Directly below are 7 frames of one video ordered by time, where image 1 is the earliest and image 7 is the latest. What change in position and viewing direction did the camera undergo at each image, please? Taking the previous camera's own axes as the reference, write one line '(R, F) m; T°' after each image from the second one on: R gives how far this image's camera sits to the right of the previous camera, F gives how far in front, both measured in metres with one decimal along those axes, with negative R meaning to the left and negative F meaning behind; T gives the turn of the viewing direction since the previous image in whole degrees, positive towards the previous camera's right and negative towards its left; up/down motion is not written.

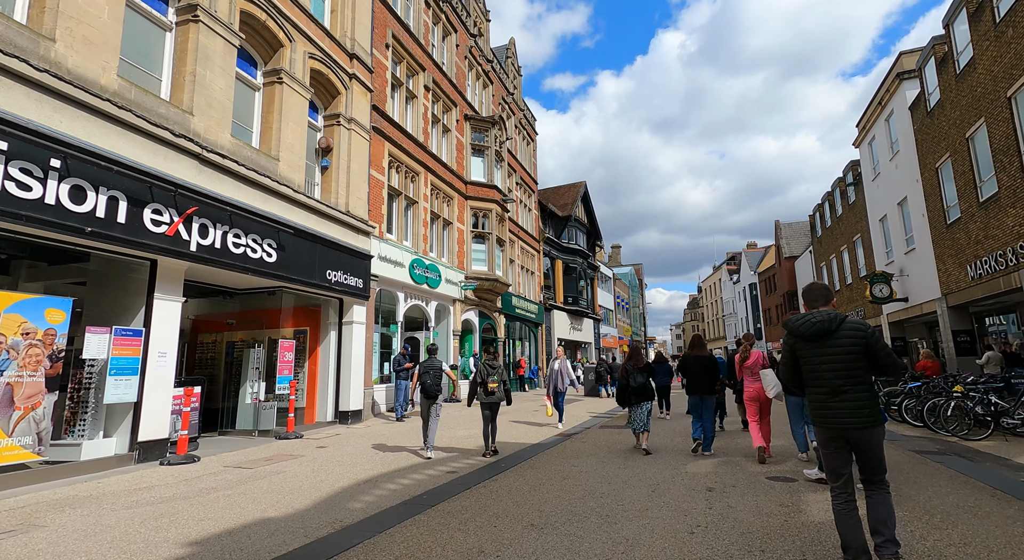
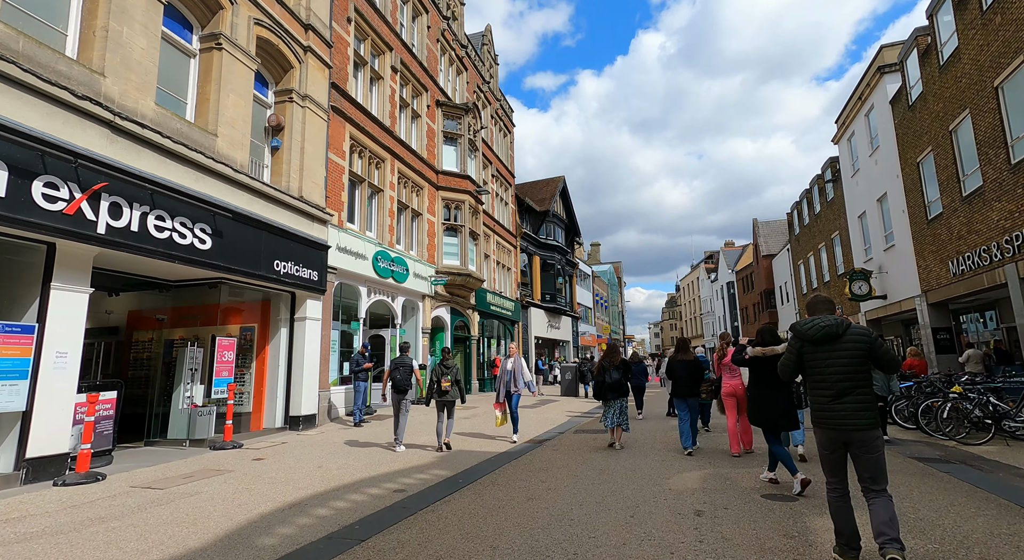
(+0.2, +0.9) m; +2°
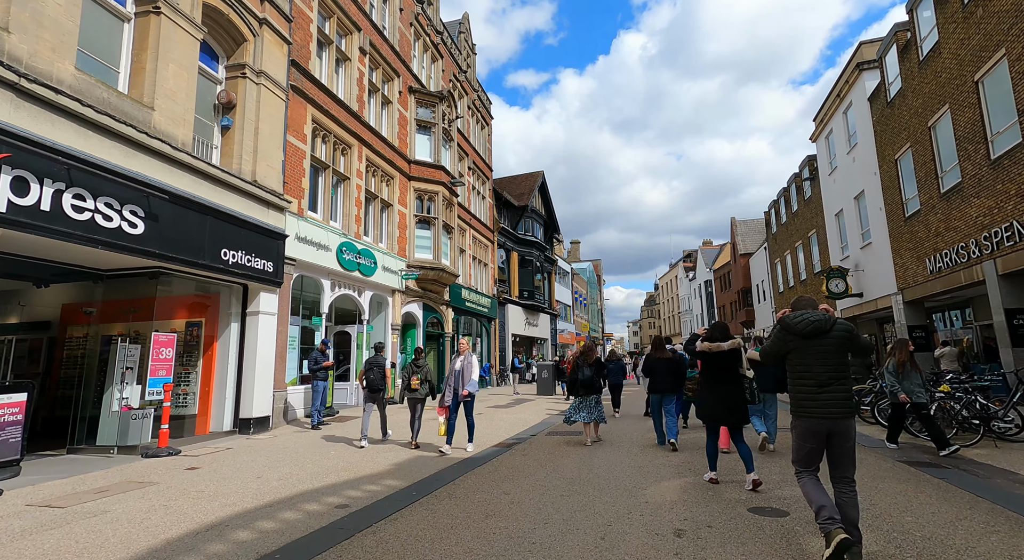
(+0.2, +0.6) m; +2°
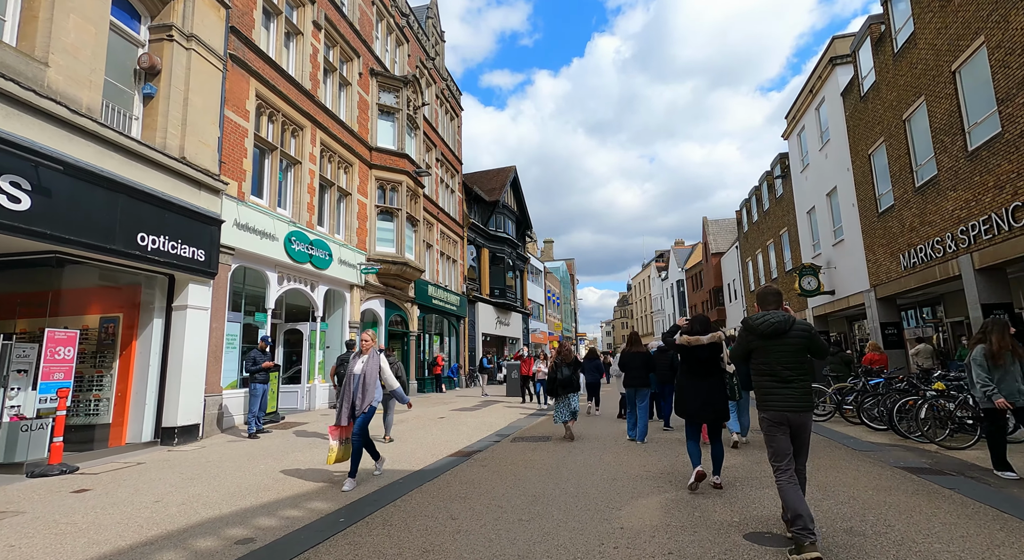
(+0.2, +0.9) m; +3°
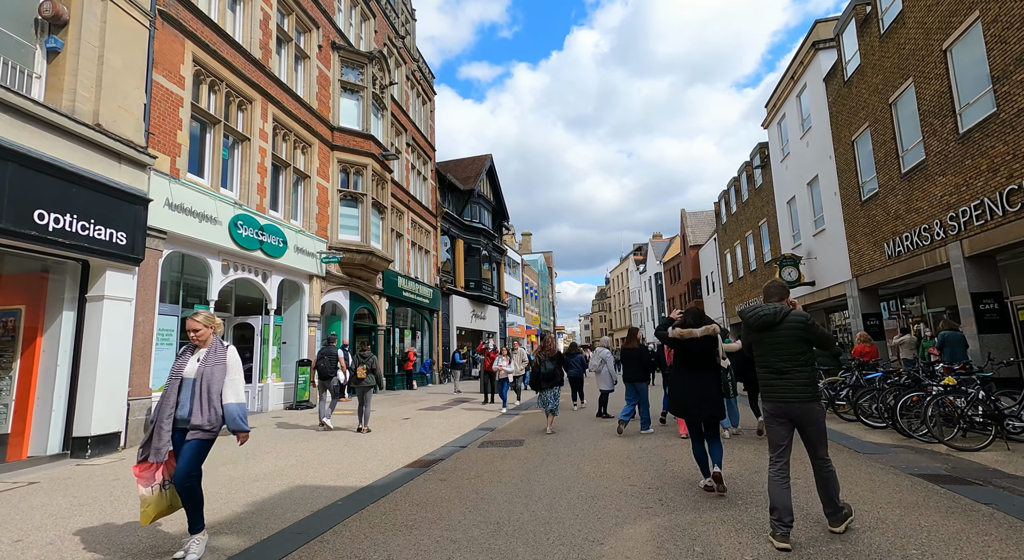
(+0.2, +0.9) m; +2°
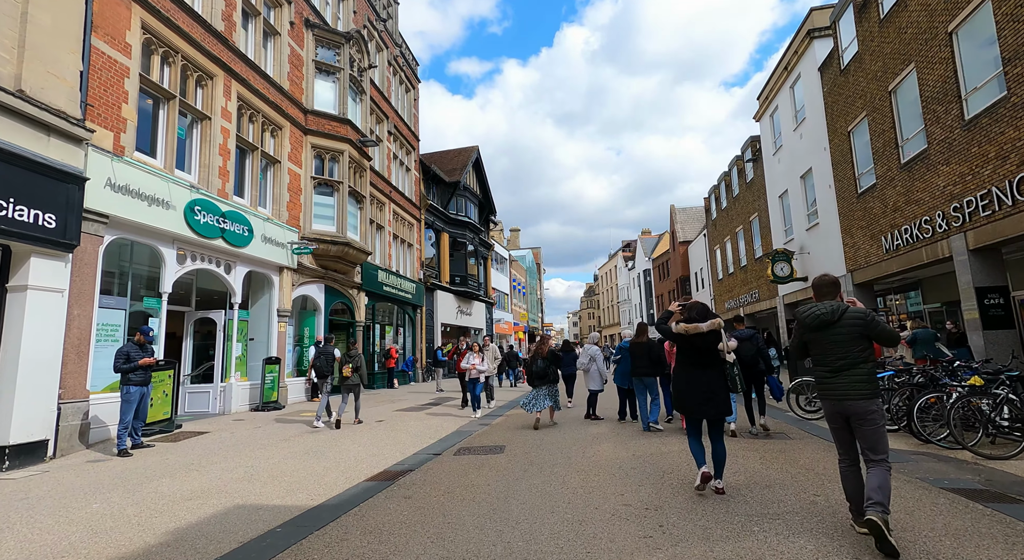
(+0.1, +0.8) m; +1°
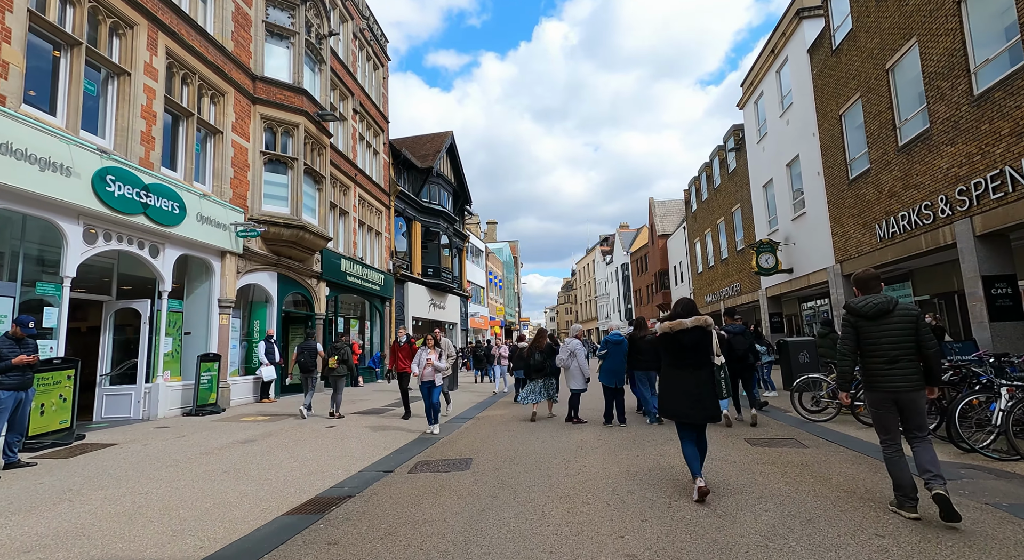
(+0.1, +1.3) m; +2°
